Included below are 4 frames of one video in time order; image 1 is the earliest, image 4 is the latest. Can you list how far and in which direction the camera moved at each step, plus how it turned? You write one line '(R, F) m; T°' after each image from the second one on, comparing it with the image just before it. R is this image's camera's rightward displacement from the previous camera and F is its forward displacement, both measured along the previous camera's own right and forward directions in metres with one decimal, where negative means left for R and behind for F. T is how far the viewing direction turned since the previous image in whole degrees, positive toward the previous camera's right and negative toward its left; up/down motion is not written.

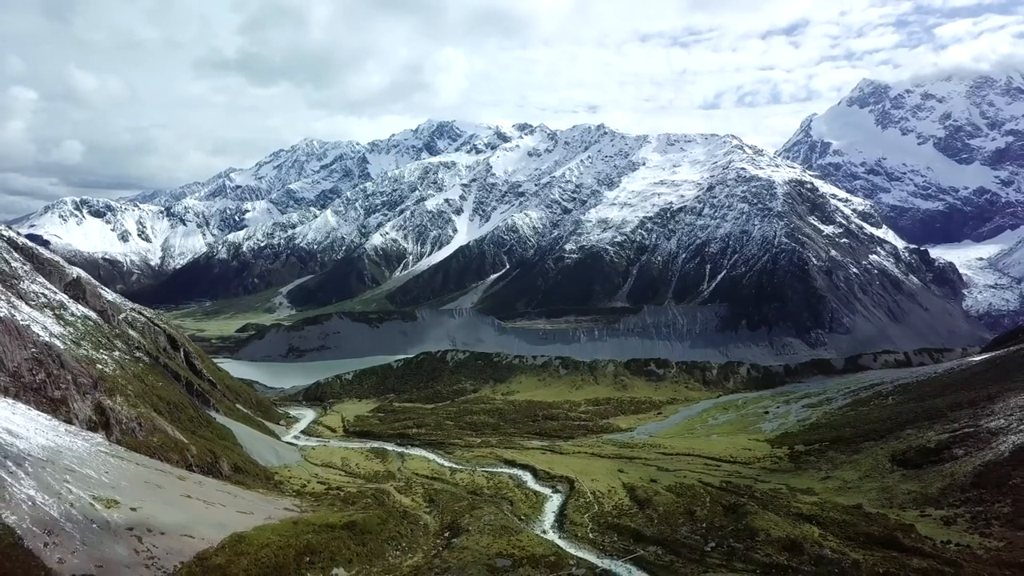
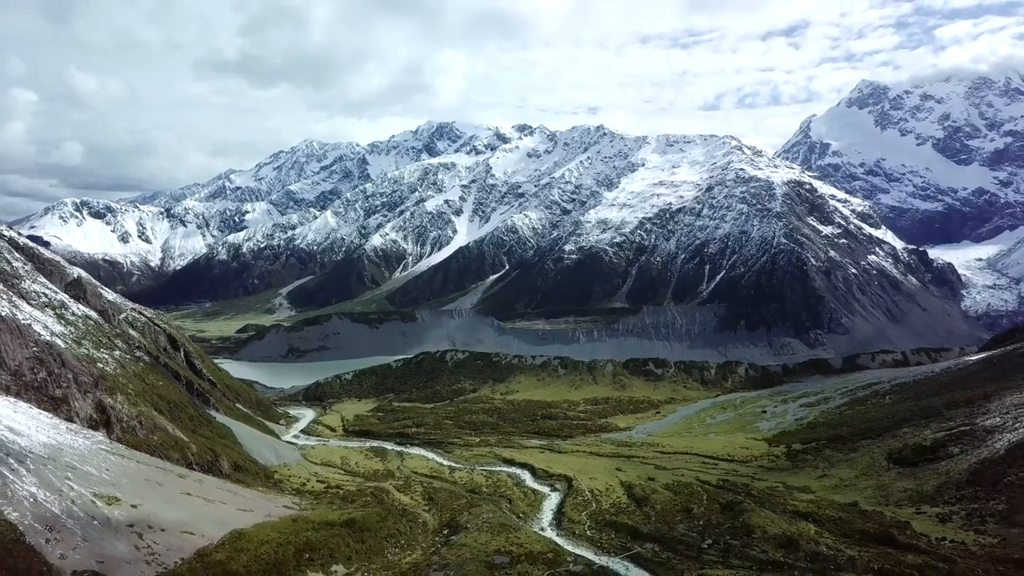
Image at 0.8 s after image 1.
(+0.1, -0.4) m; 0°
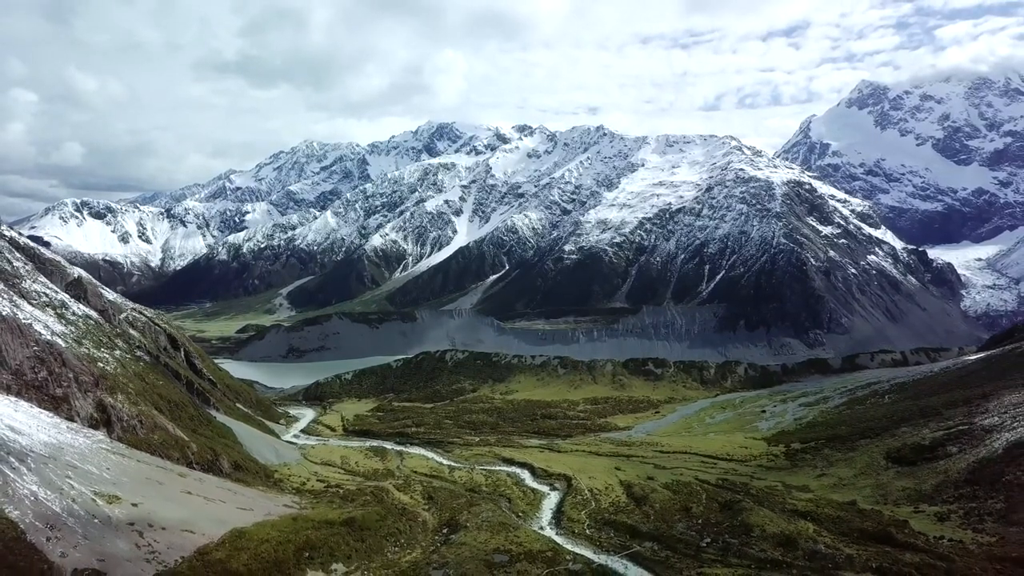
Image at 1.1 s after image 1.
(+0.1, -0.1) m; 0°
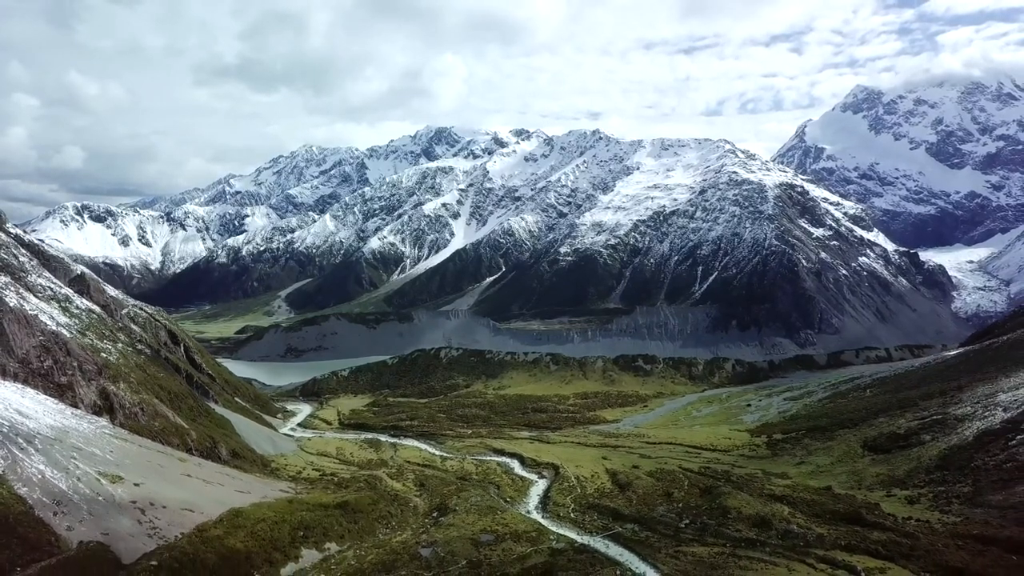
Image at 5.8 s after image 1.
(+1.0, -2.2) m; 0°
